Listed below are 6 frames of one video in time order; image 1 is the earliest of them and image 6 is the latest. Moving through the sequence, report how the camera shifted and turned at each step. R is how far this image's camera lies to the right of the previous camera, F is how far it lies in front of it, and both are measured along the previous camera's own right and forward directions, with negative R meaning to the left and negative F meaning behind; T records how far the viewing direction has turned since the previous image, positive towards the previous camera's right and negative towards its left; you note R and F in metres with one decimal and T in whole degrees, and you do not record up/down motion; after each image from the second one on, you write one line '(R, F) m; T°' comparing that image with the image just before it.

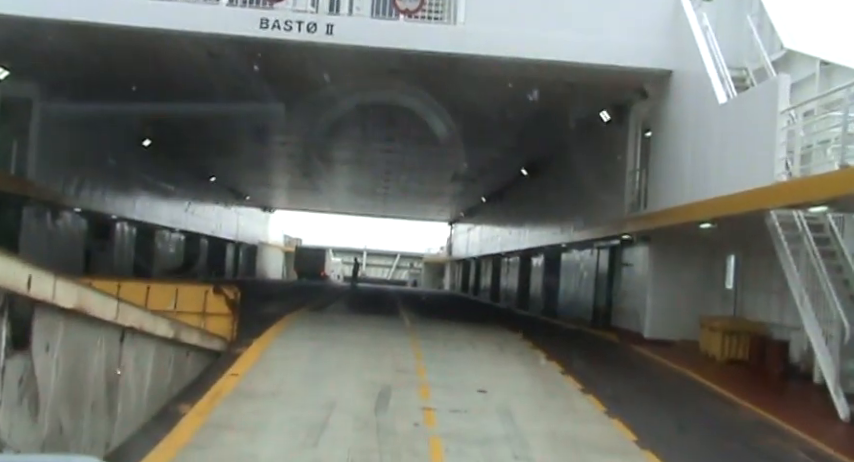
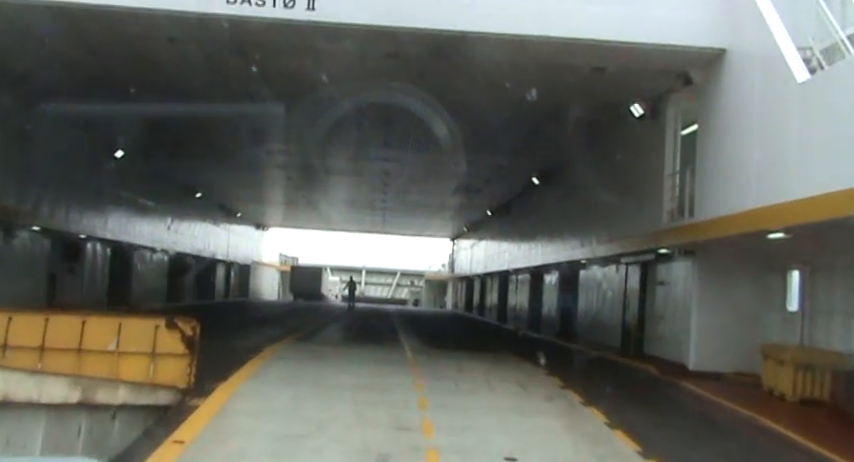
(-0.1, +2.5) m; 0°
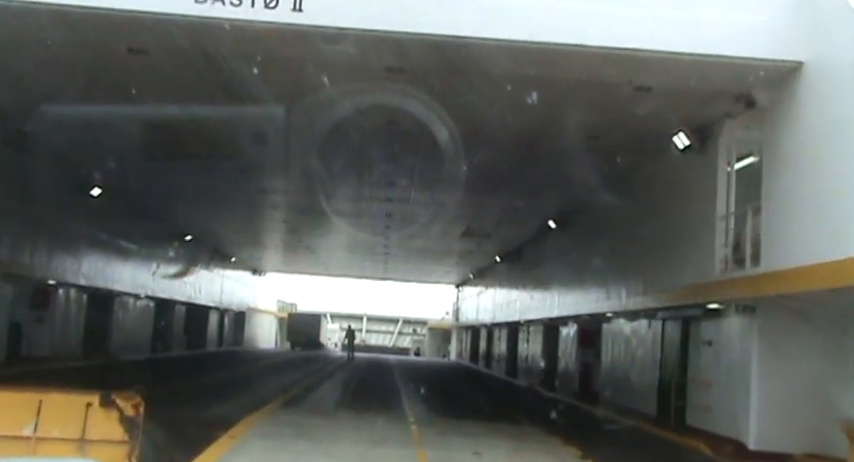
(-0.1, +2.2) m; 0°
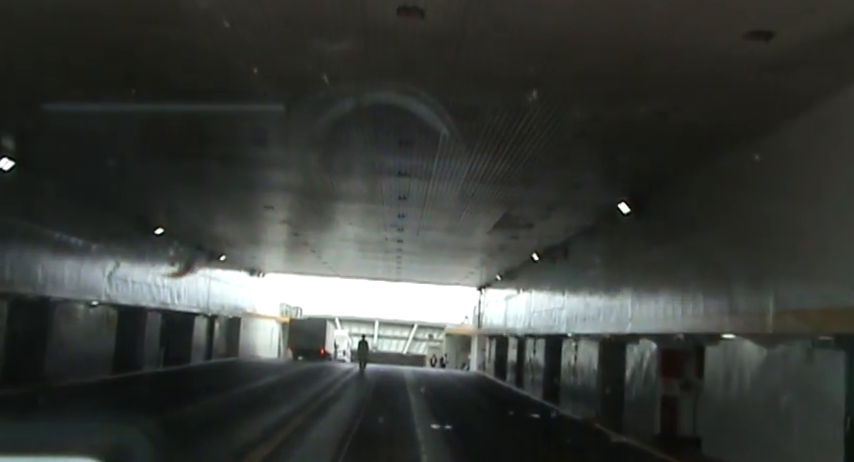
(-0.3, +5.9) m; -1°
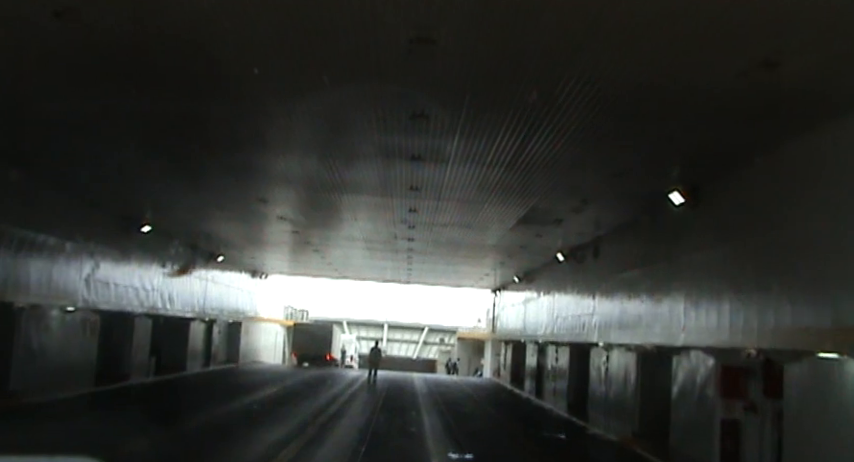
(-0.2, +2.5) m; -1°
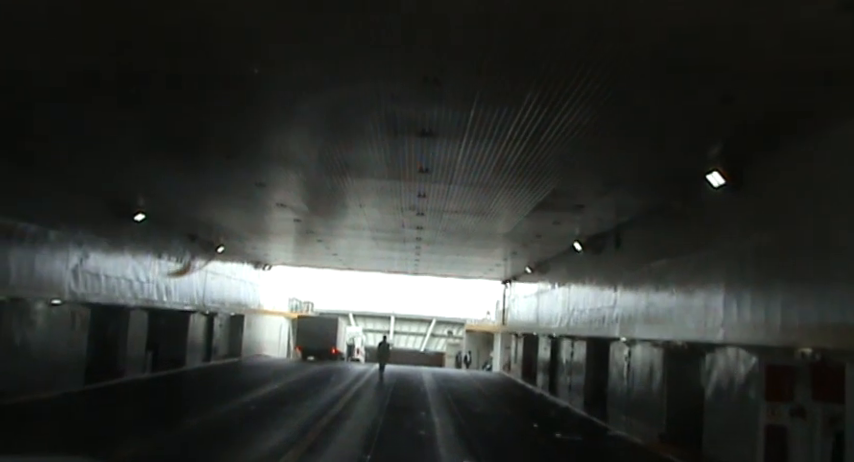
(-0.1, +1.4) m; -1°
